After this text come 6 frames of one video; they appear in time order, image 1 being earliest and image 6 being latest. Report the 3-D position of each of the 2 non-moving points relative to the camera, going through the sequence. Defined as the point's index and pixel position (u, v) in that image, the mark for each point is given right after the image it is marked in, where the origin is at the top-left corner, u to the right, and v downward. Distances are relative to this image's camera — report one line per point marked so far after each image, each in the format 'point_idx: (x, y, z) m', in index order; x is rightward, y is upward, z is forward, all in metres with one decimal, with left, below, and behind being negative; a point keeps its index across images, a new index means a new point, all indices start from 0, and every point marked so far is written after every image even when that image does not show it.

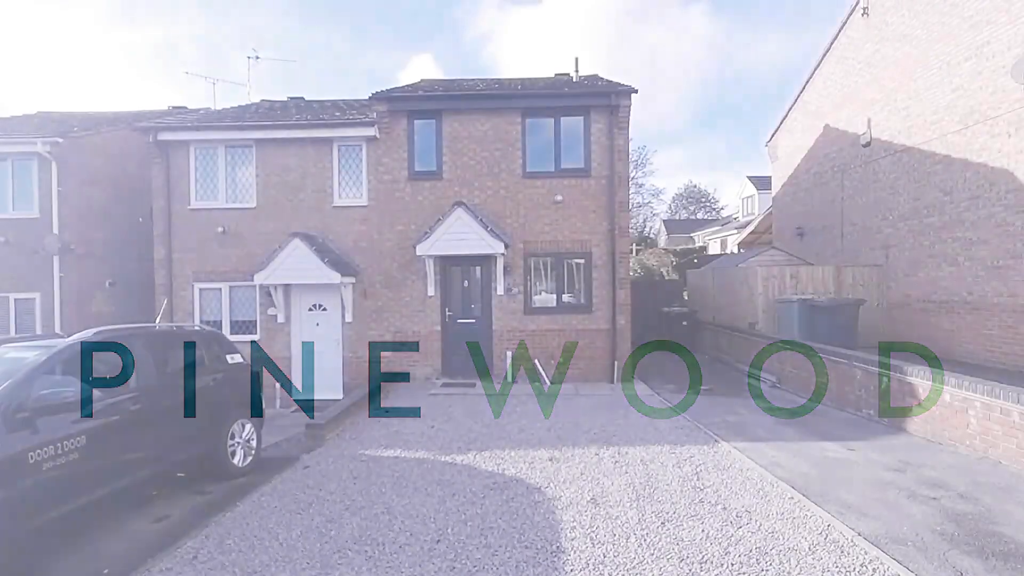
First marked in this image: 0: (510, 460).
0: (0.0, -2.4, +6.9) m
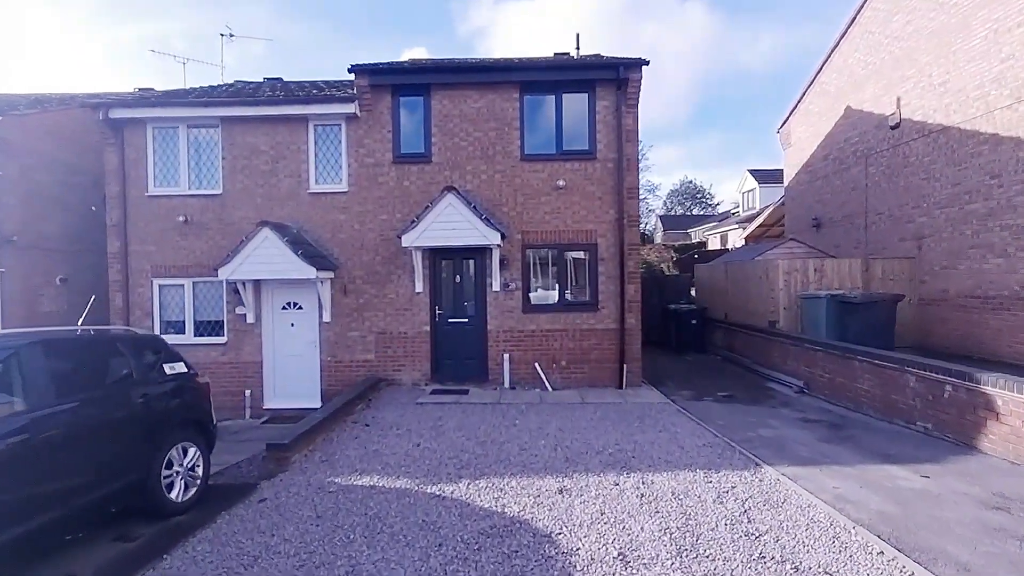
0: (0.0, -2.4, +5.6) m
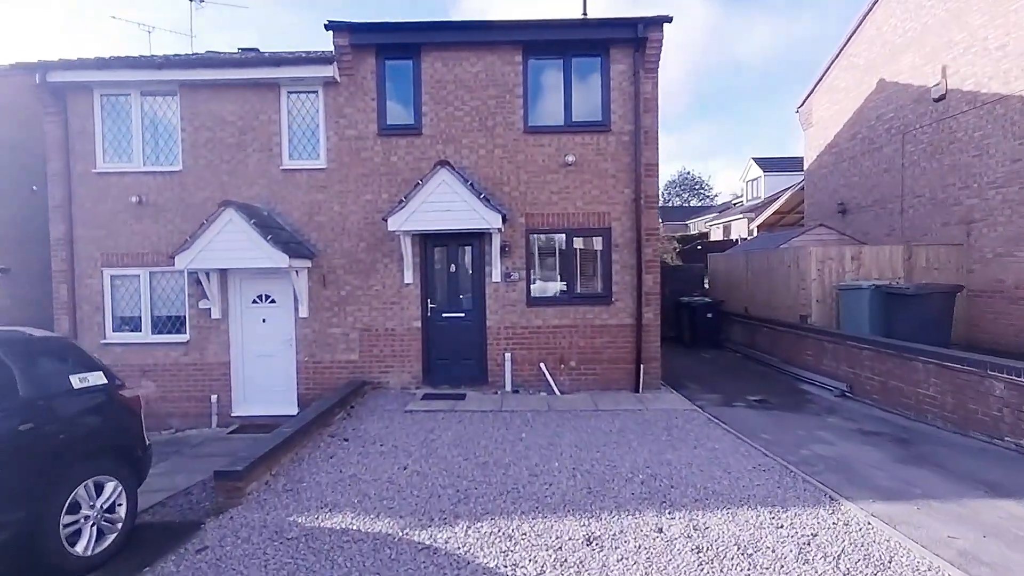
0: (+0.1, -2.2, +4.3) m
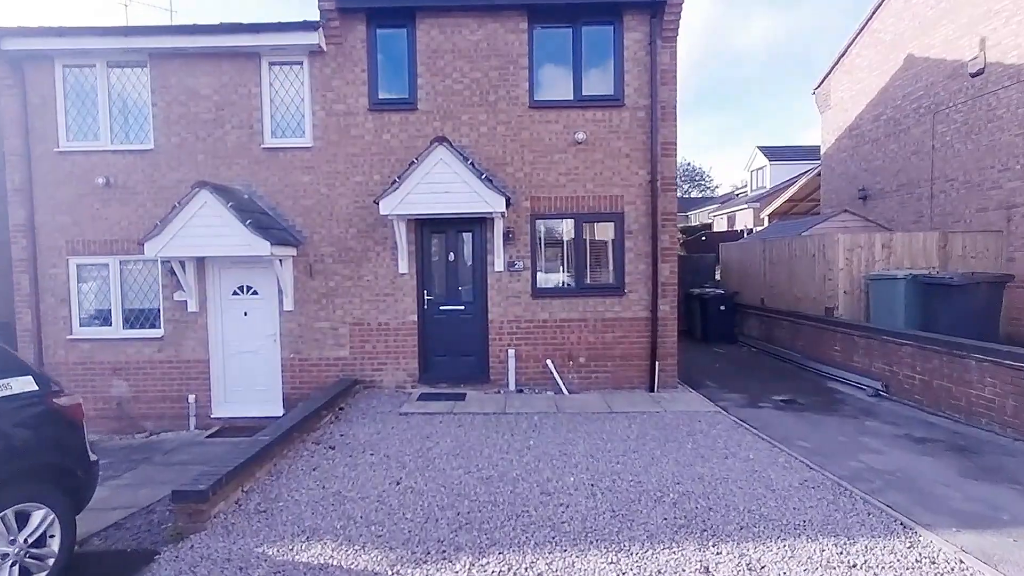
0: (+0.2, -2.1, +3.5) m
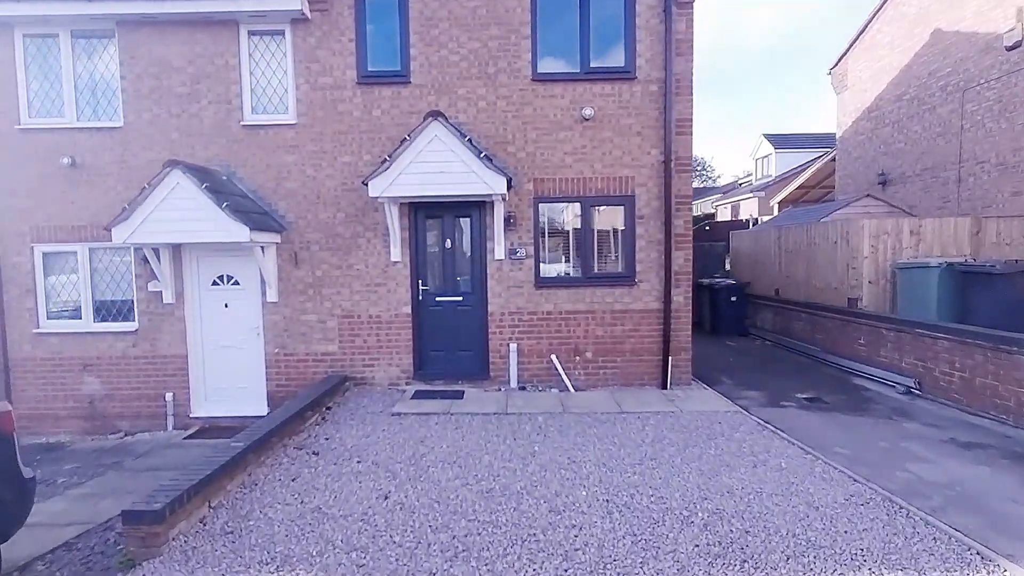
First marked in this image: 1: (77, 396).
0: (+0.2, -2.1, +2.9) m
1: (-7.7, -1.9, +8.6) m
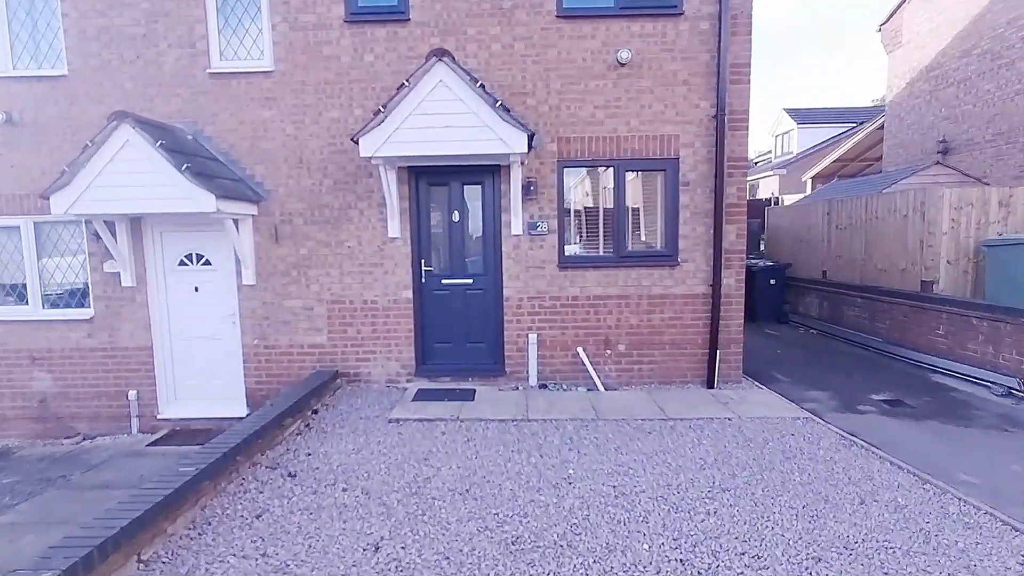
0: (+0.5, -2.0, +1.6) m
1: (-7.4, -1.6, +7.4) m
